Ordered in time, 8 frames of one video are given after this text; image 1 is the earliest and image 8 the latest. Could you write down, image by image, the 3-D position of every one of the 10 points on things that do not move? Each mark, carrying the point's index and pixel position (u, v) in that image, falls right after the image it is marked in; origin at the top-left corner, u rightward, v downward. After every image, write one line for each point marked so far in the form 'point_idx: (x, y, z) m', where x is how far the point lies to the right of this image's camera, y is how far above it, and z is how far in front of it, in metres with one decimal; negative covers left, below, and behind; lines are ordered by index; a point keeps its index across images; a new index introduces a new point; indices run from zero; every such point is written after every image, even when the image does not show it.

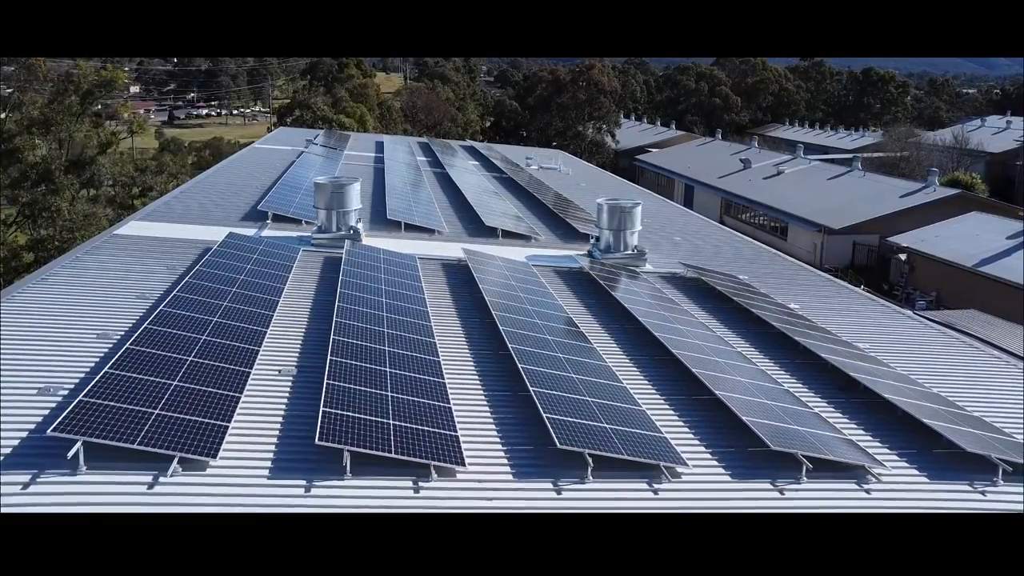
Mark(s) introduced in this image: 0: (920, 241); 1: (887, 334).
0: (+10.3, +1.2, +19.6) m
1: (+7.8, -1.2, +16.2) m
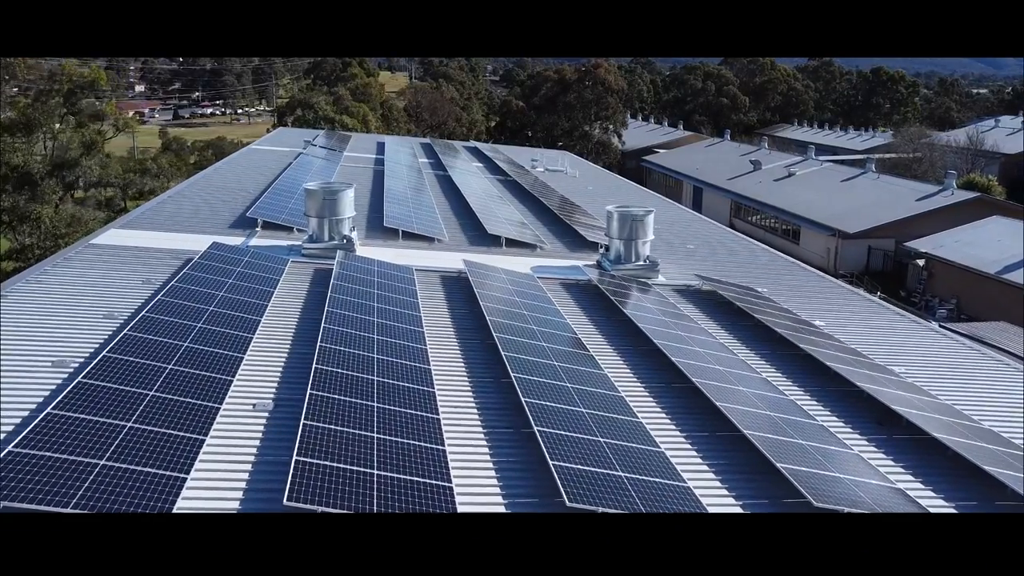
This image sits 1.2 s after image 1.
0: (+10.5, +1.0, +18.9) m
1: (+7.9, -1.4, +15.5) m
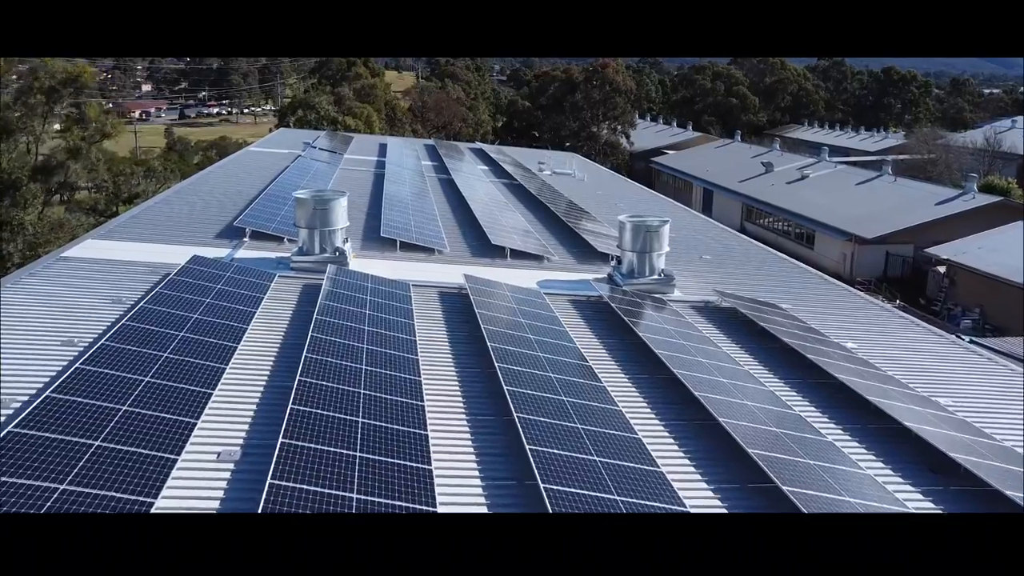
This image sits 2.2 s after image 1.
0: (+10.6, +0.8, +18.2) m
1: (+8.0, -1.6, +14.8) m
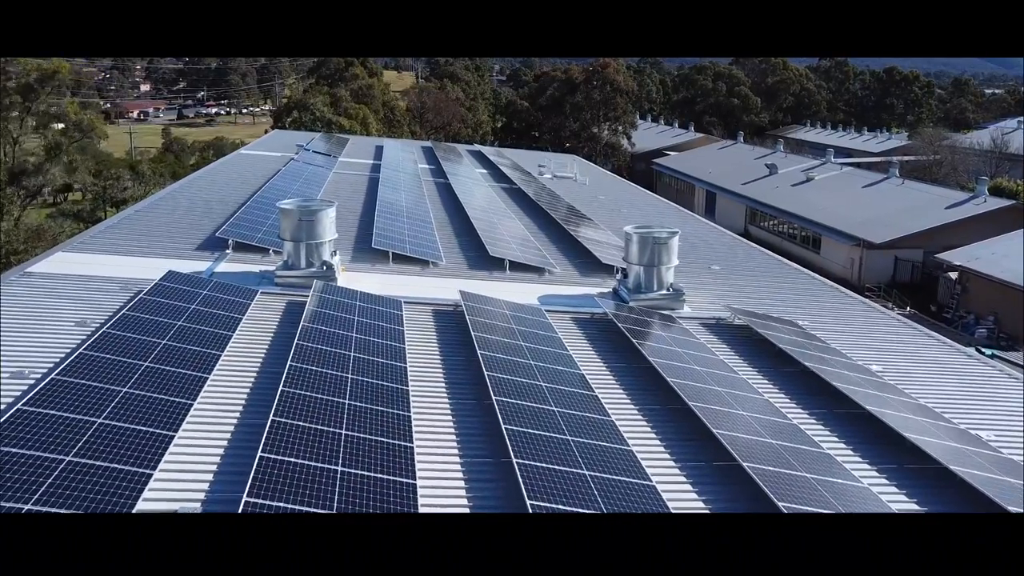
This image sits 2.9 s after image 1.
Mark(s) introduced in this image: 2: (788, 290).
0: (+10.6, +0.7, +17.6) m
1: (+8.0, -1.8, +14.3) m
2: (+6.9, +0.1, +19.1) m
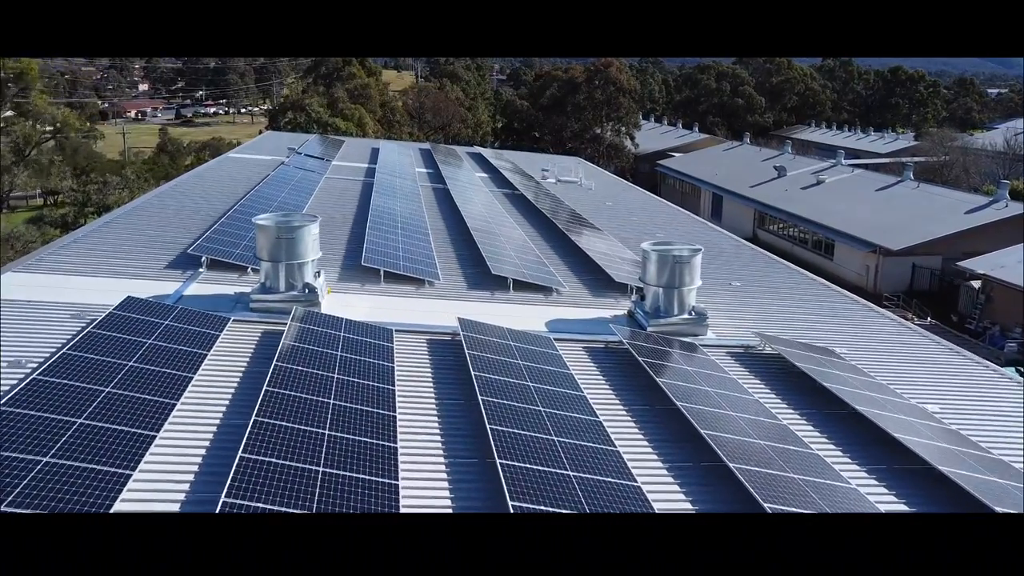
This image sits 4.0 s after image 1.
0: (+10.6, +0.4, +16.8) m
1: (+8.0, -2.0, +13.4) m
2: (+6.9, -0.2, +18.3) m
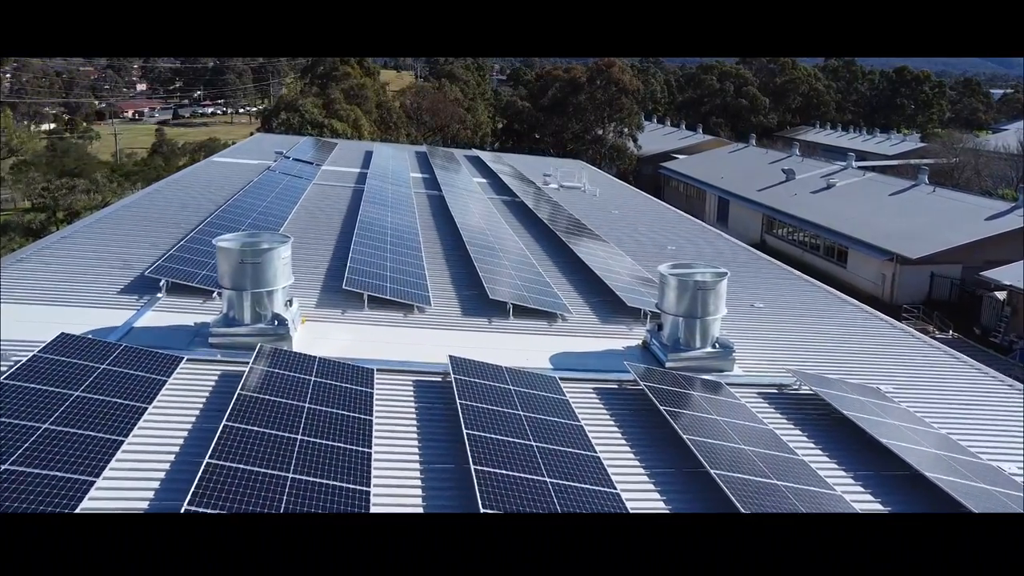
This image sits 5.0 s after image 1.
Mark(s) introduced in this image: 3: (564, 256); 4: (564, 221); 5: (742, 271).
0: (+10.6, +0.2, +15.9) m
1: (+8.0, -2.2, +12.5) m
2: (+6.9, -0.4, +17.3) m
3: (+1.2, +1.0, +18.1) m
4: (+1.4, +1.8, +19.9) m
5: (+5.7, +0.4, +19.3) m
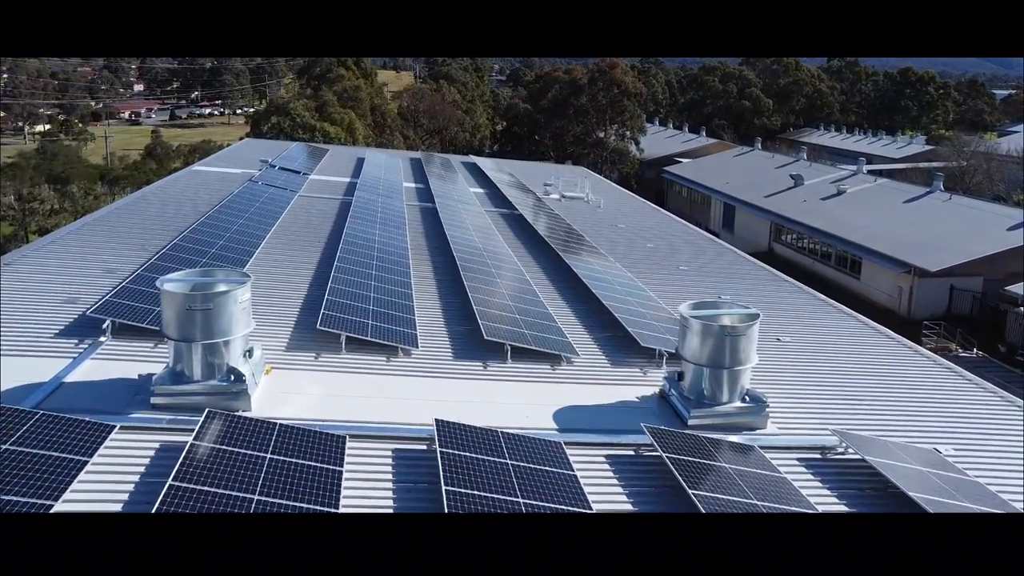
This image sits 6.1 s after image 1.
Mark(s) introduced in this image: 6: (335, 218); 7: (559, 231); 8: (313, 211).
0: (+10.6, -0.2, +14.9) m
1: (+8.0, -2.6, +11.6) m
2: (+6.9, -0.7, +16.4) m
3: (+1.1, +0.7, +17.2) m
4: (+1.4, +1.4, +19.0) m
5: (+5.7, +0.1, +18.4) m
6: (-4.2, +2.0, +19.1) m
7: (+1.2, +1.8, +20.2) m
8: (-4.9, +2.1, +19.5) m
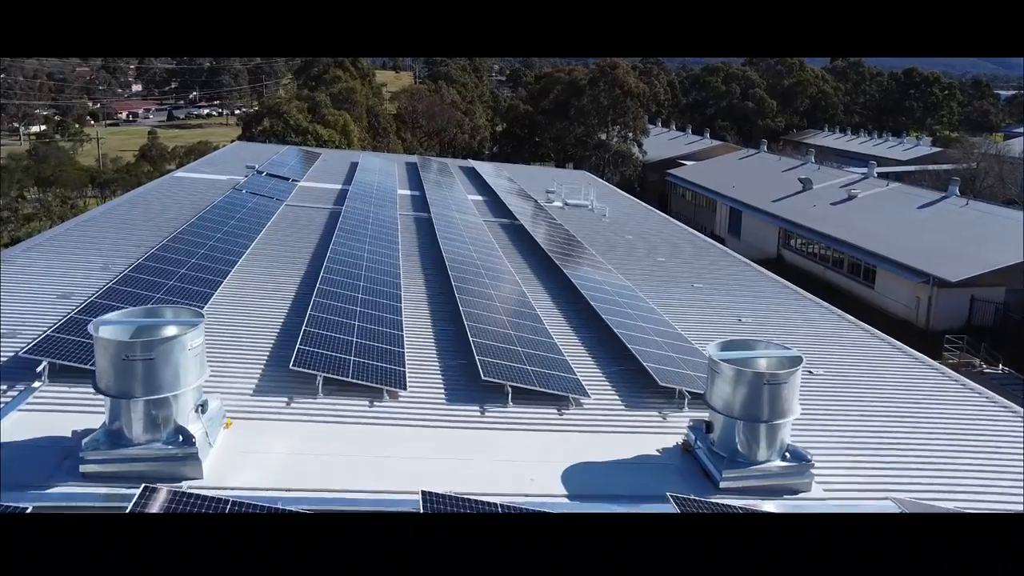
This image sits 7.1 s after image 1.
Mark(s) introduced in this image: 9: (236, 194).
0: (+10.6, -0.4, +14.1) m
1: (+8.0, -2.8, +10.8) m
2: (+6.9, -1.0, +15.6) m
3: (+1.1, +0.5, +16.3) m
4: (+1.4, +1.2, +18.2) m
5: (+5.7, -0.2, +17.5) m
6: (-4.2, +1.7, +18.3) m
7: (+1.2, +1.6, +19.4) m
8: (-4.9, +1.9, +18.7) m
9: (-6.8, +2.7, +19.8) m
